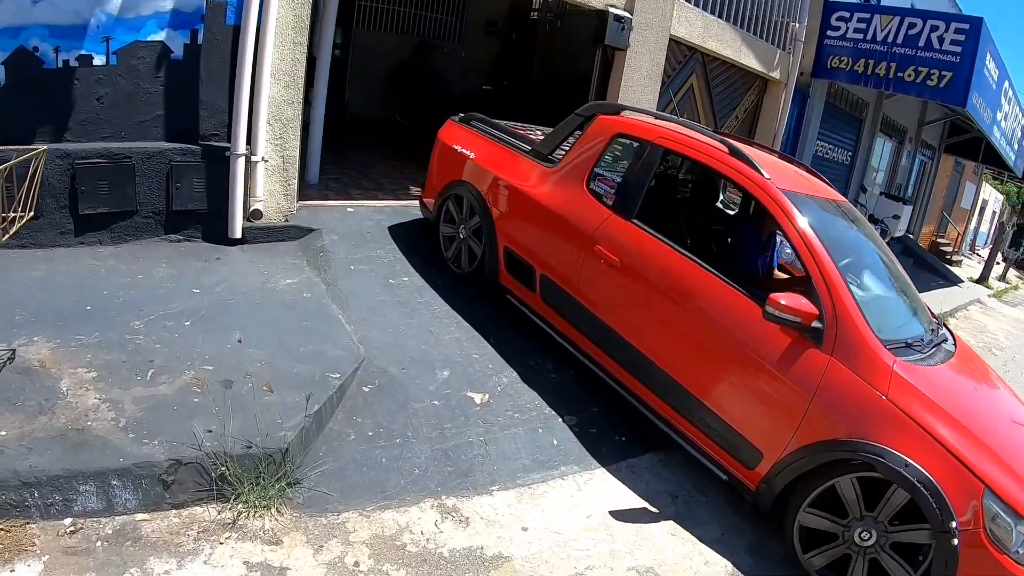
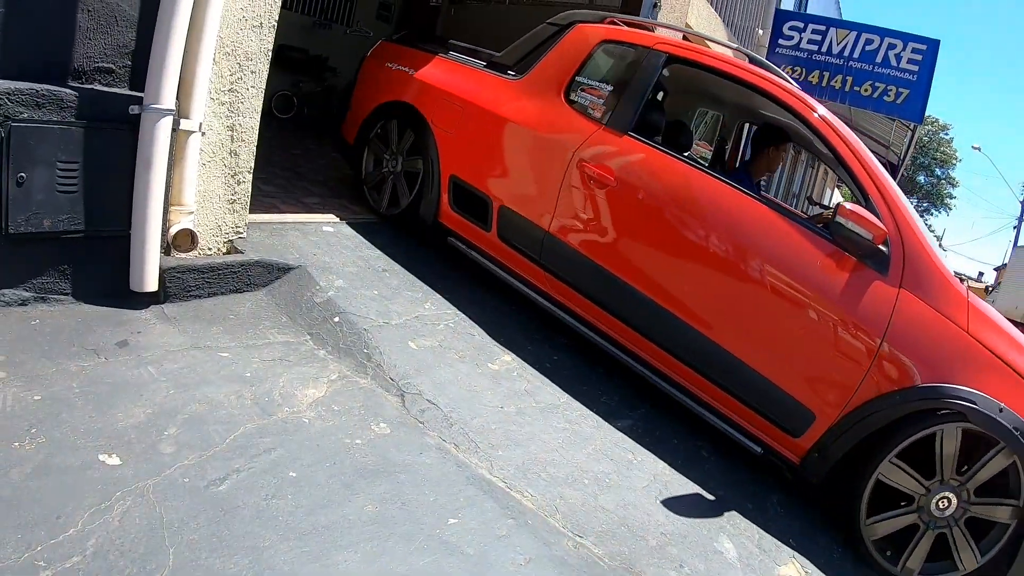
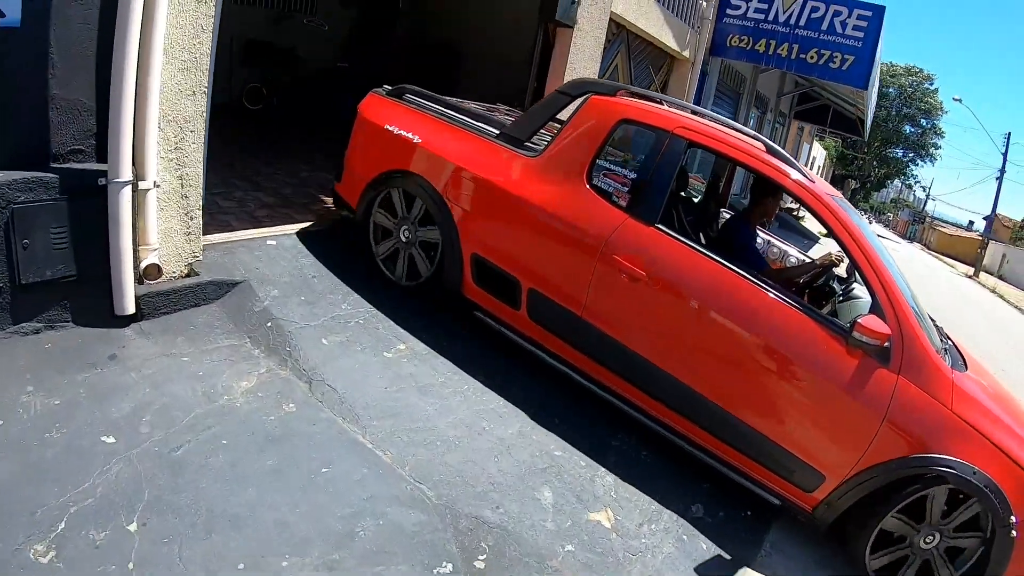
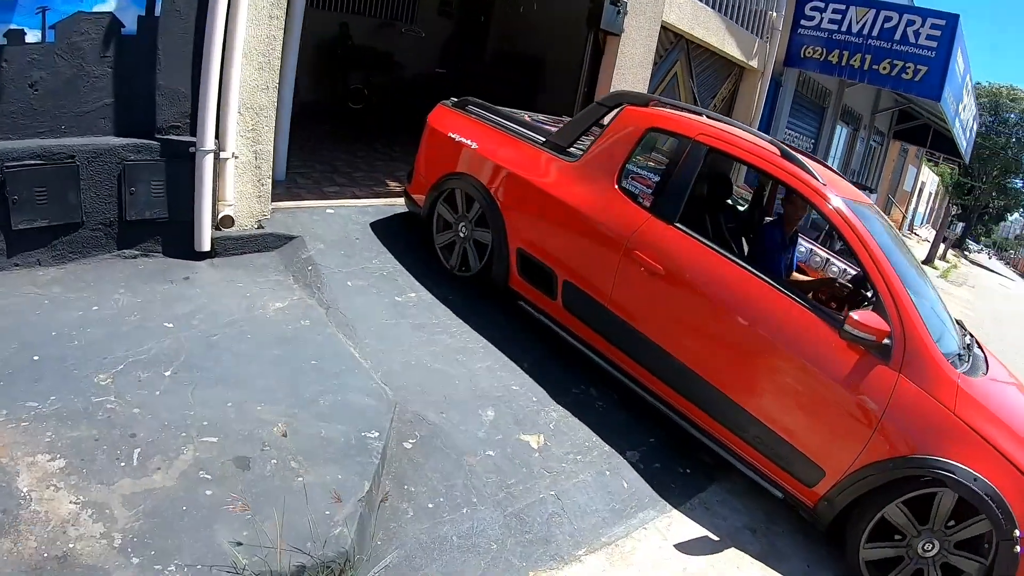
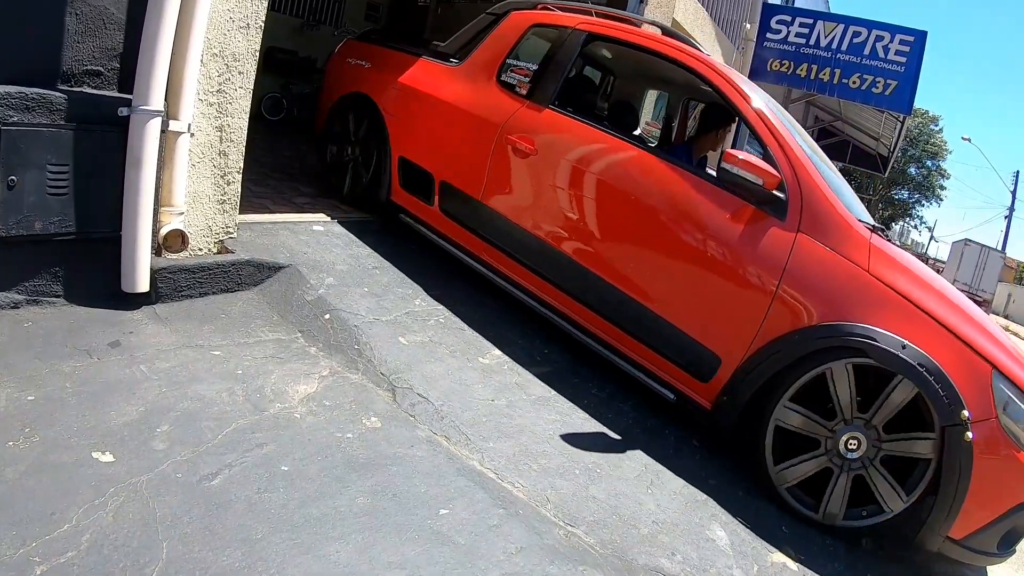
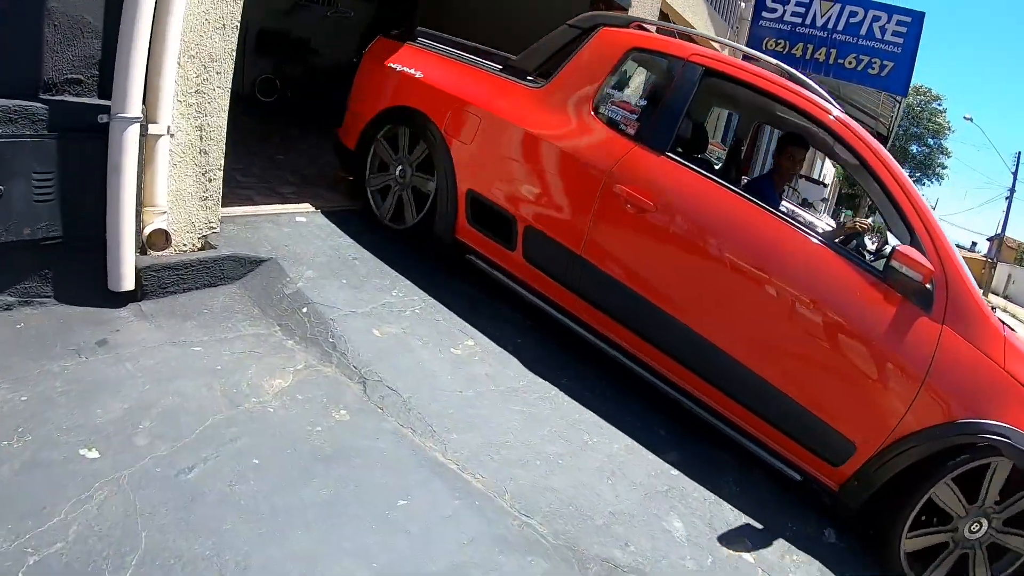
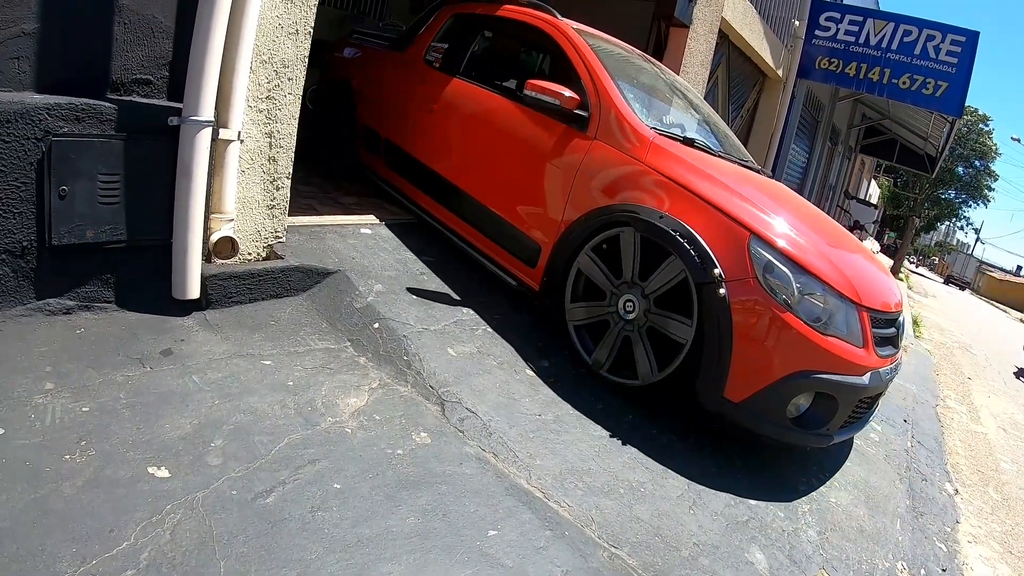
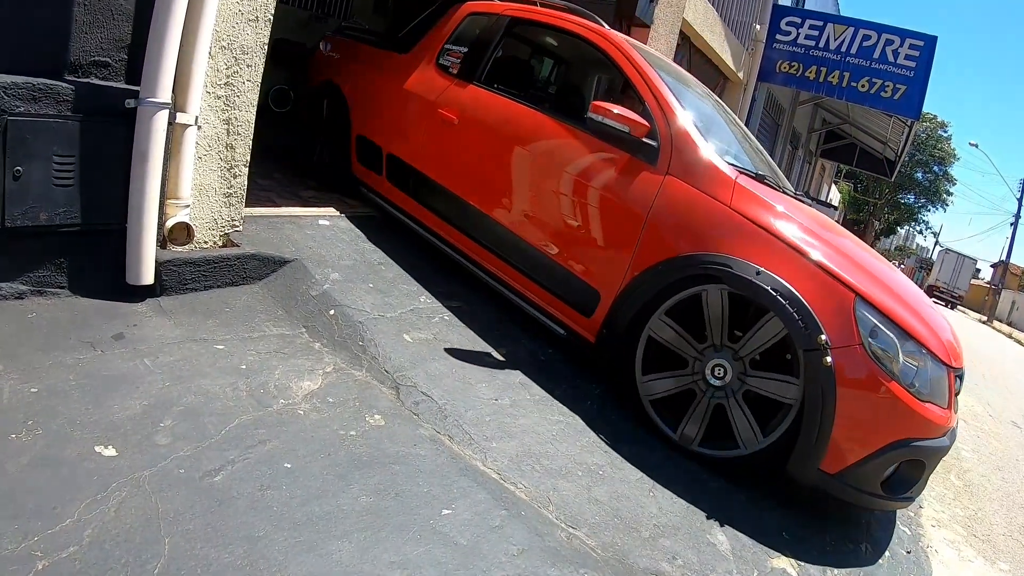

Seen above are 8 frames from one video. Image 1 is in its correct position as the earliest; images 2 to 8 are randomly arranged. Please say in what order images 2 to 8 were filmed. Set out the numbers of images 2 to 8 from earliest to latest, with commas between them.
4, 3, 6, 2, 5, 8, 7
